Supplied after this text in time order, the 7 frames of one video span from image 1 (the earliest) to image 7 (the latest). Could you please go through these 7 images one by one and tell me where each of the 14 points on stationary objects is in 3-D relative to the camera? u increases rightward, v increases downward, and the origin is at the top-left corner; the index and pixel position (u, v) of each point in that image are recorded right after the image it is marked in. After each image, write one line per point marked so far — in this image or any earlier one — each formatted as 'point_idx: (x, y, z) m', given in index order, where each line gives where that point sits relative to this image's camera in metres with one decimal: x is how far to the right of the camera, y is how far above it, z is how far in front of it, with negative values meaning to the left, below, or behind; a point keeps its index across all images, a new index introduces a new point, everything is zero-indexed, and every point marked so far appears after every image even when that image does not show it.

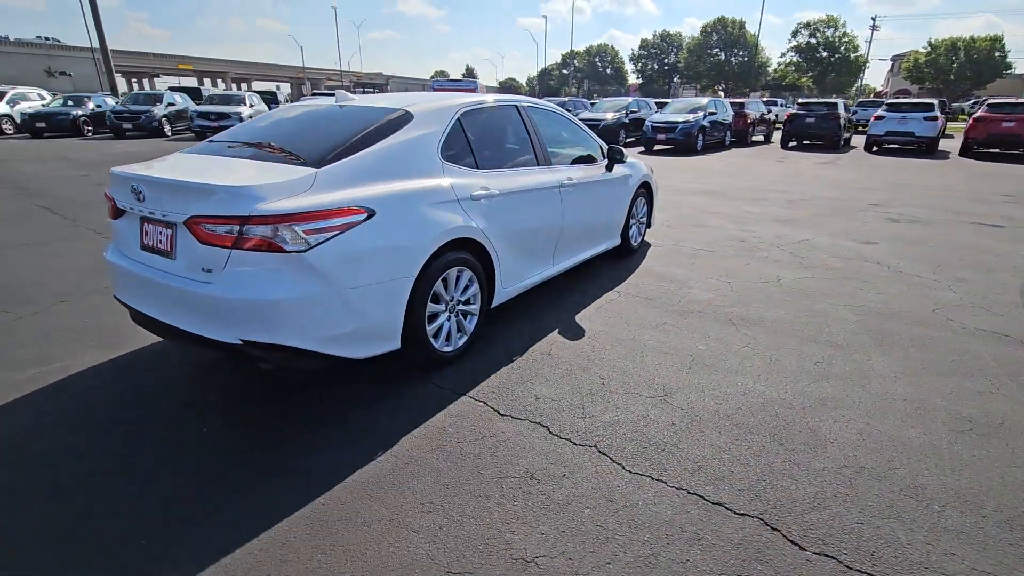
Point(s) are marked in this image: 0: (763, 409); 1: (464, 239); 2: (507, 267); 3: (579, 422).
0: (+1.5, -0.7, +3.1) m
1: (-0.3, +0.3, +3.5) m
2: (0.0, +0.2, +4.0) m
3: (+0.4, -0.8, +3.0) m
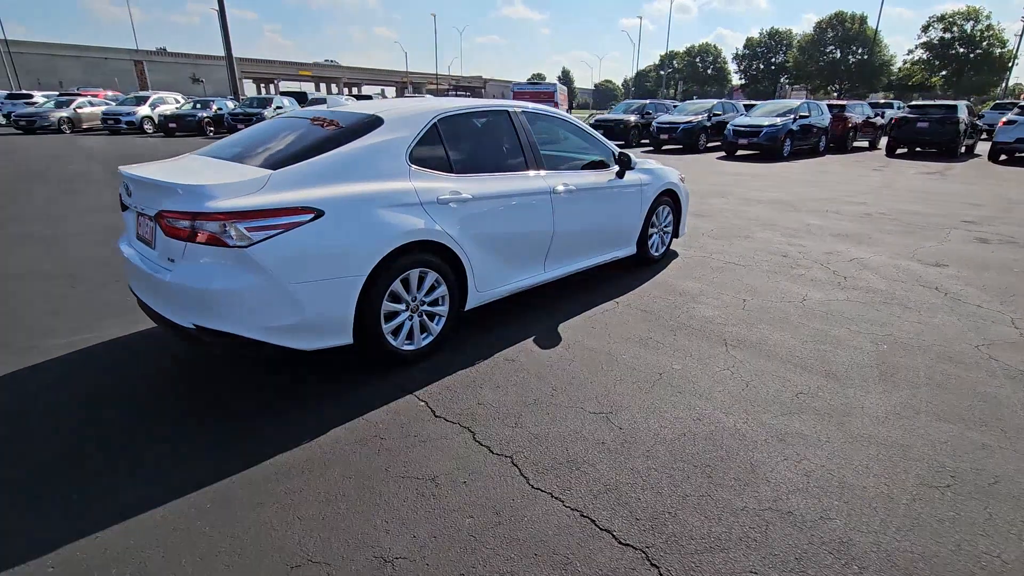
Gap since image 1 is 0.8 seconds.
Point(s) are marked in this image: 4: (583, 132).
0: (+1.1, -0.8, +2.9) m
1: (-0.6, +0.3, +3.5) m
2: (-0.2, +0.1, +4.0) m
3: (0.0, -0.8, +3.0) m
4: (+0.7, +1.5, +5.0) m
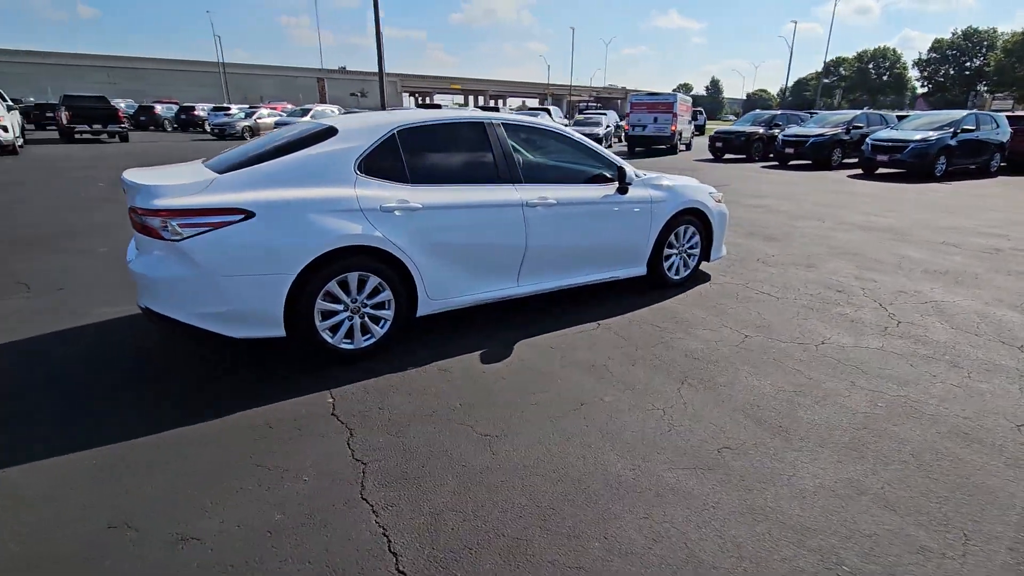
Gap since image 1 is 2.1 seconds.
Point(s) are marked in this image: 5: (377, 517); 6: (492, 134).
0: (+0.3, -1.0, +2.7) m
1: (-1.0, +0.3, +3.7) m
2: (-0.6, +0.1, +4.0) m
3: (-0.7, -0.9, +3.0) m
4: (+0.7, +1.3, +4.8) m
5: (-0.6, -1.1, +2.4) m
6: (-0.2, +1.3, +4.3) m
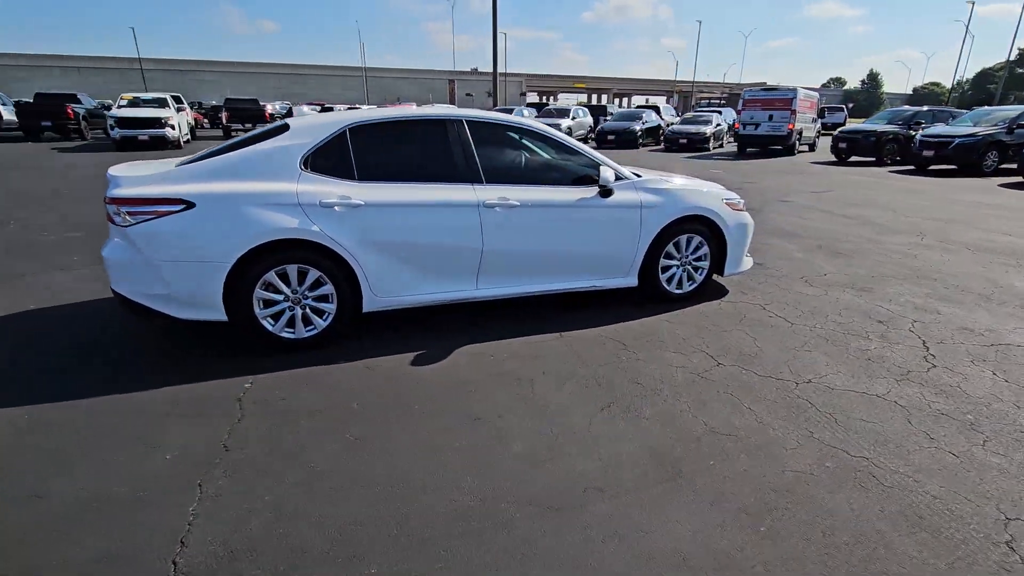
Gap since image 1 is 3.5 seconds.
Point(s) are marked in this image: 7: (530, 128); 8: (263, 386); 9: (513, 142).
0: (-0.5, -1.0, +2.5) m
1: (-1.5, +0.3, +3.8) m
2: (-1.0, +0.1, +4.0) m
3: (-1.5, -0.8, +3.1) m
4: (+0.5, +1.3, +4.5) m
5: (-1.5, -1.0, +2.5) m
6: (-0.5, +1.3, +4.2) m
7: (+0.2, +1.4, +4.4) m
8: (-1.7, -0.7, +3.5) m
9: (0.0, +1.2, +4.4) m
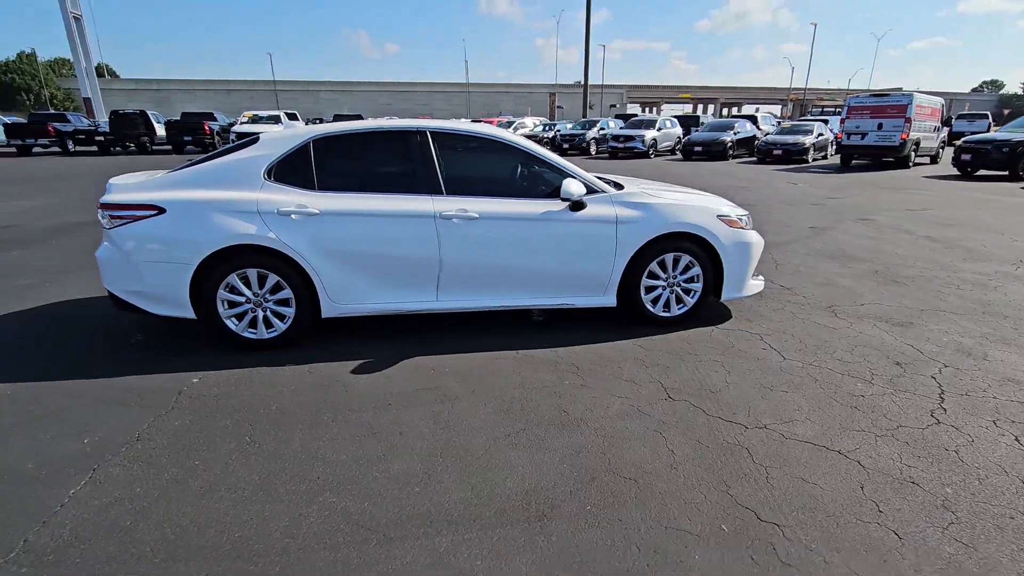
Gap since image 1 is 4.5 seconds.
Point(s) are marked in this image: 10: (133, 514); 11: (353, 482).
0: (-1.2, -1.0, +2.5) m
1: (-1.9, +0.3, +4.0) m
2: (-1.4, 0.0, +4.1) m
3: (-2.0, -0.8, +3.2) m
4: (+0.2, +1.1, +4.4) m
5: (-2.2, -1.0, +2.6) m
6: (-0.8, +1.2, +4.2) m
7: (-0.1, +1.2, +4.3) m
8: (-2.2, -0.7, +3.7) m
9: (-0.3, +1.1, +4.3) m
10: (-1.8, -1.1, +2.4) m
11: (-0.8, -1.0, +2.7) m
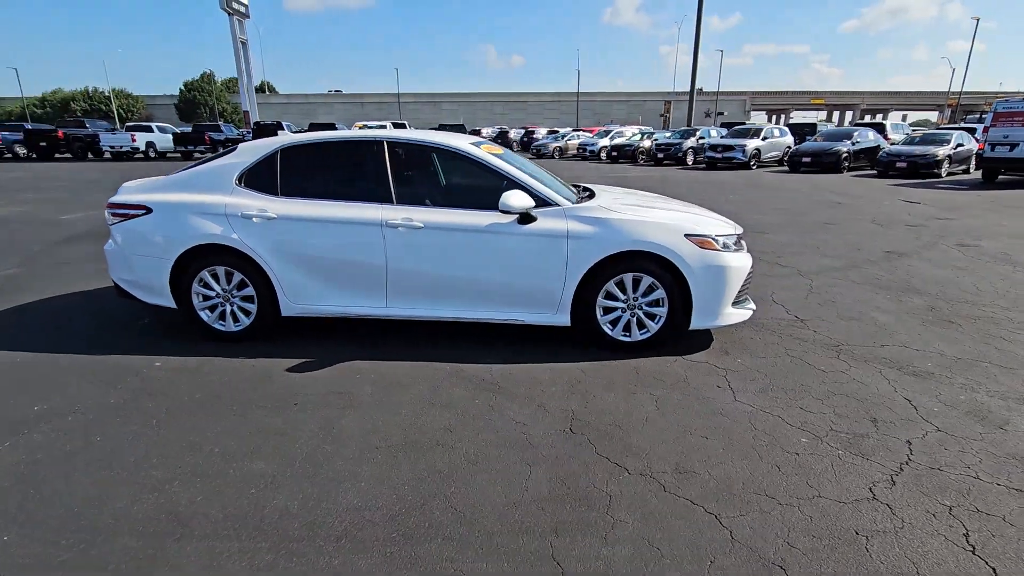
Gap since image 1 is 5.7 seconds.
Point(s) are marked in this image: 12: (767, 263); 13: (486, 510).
0: (-2.0, -1.0, +2.7) m
1: (-2.3, +0.3, +4.3) m
2: (-1.8, 0.0, +4.3) m
3: (-2.7, -0.8, +3.6) m
4: (-0.1, +1.0, +4.2) m
5: (-3.0, -0.9, +3.0) m
6: (-1.1, +1.1, +4.3) m
7: (-0.5, +1.1, +4.2) m
8: (-2.7, -0.6, +4.1) m
9: (-0.6, +1.0, +4.3) m
10: (-2.6, -1.0, +2.7) m
11: (-1.6, -1.0, +2.8) m
12: (+3.4, +0.3, +7.0) m
13: (-0.1, -1.1, +2.5) m
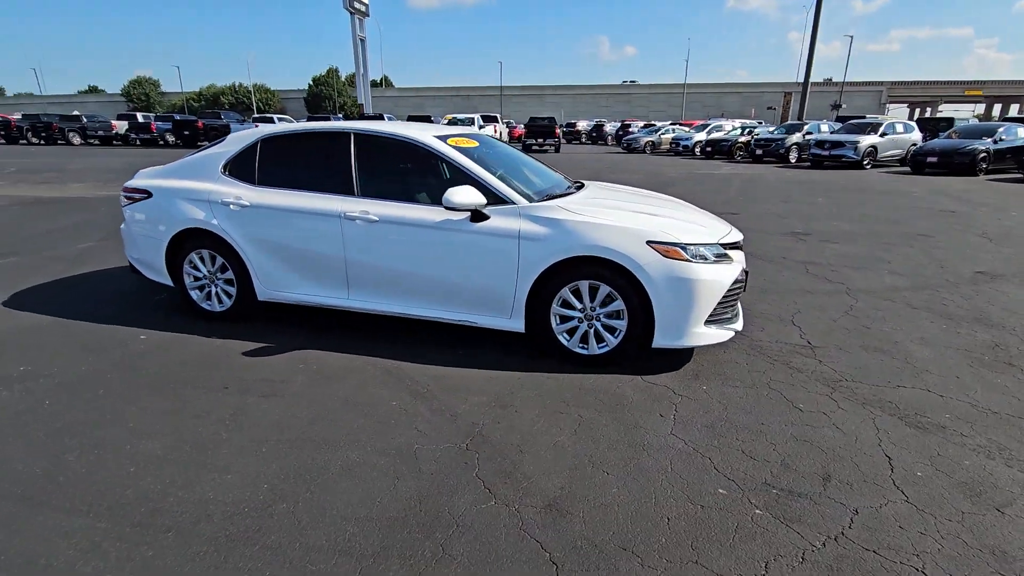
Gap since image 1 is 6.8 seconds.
0: (-2.7, -0.9, +2.9) m
1: (-2.6, +0.5, +4.5) m
2: (-2.1, +0.2, +4.5) m
3: (-3.2, -0.6, +3.9) m
4: (-0.4, +1.0, +4.1) m
5: (-3.5, -0.8, +3.4) m
6: (-1.4, +1.2, +4.3) m
7: (-0.7, +1.2, +4.1) m
8: (-3.1, -0.5, +4.4) m
9: (-0.9, +1.1, +4.2) m
10: (-3.3, -0.9, +3.1) m
11: (-2.3, -0.9, +2.9) m
12: (+3.5, +0.1, +6.1) m
13: (-0.8, -1.1, +2.4) m
